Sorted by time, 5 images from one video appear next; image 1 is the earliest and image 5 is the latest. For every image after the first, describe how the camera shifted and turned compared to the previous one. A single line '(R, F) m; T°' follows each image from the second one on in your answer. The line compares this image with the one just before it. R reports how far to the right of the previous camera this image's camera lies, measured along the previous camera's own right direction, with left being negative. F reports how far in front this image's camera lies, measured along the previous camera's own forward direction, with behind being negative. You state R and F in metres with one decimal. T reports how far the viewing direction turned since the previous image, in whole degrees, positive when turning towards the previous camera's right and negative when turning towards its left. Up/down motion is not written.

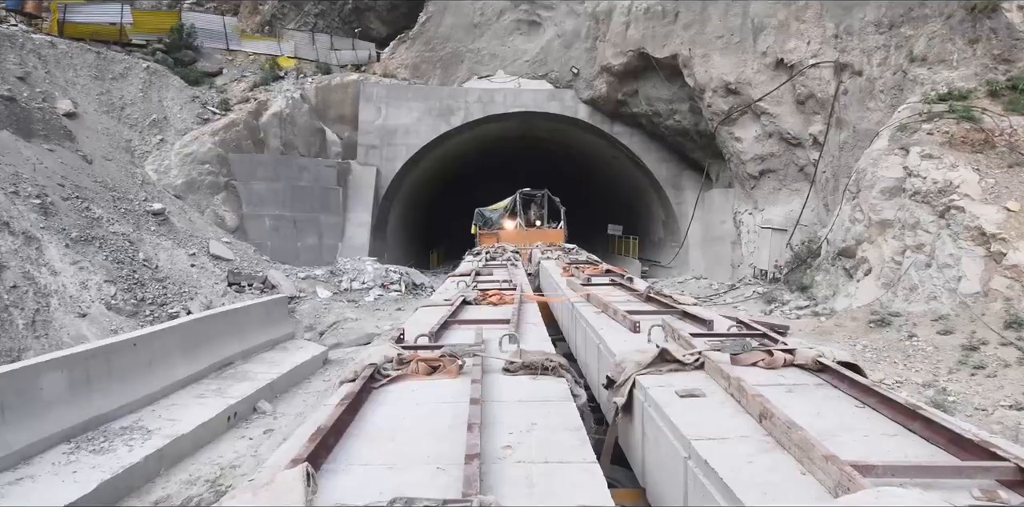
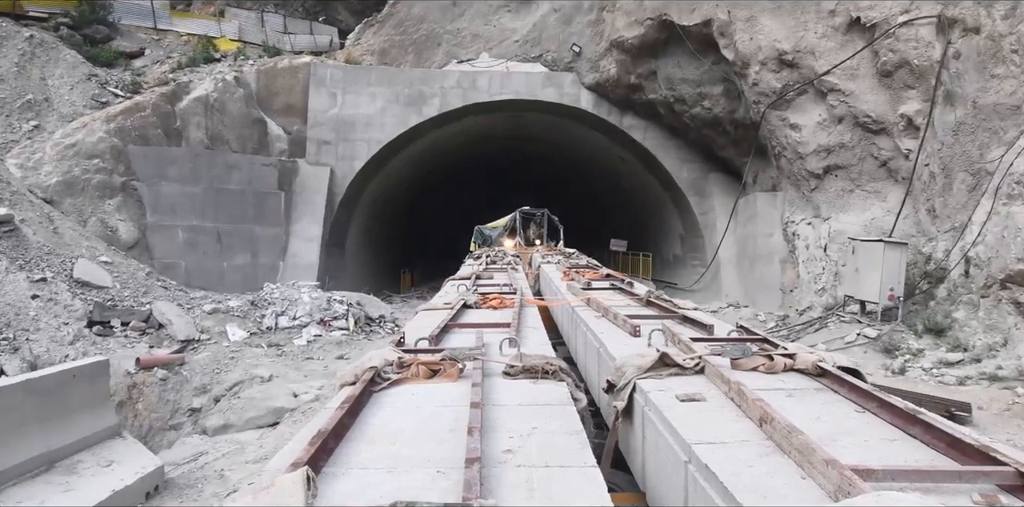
(+0.2, +4.4) m; +3°
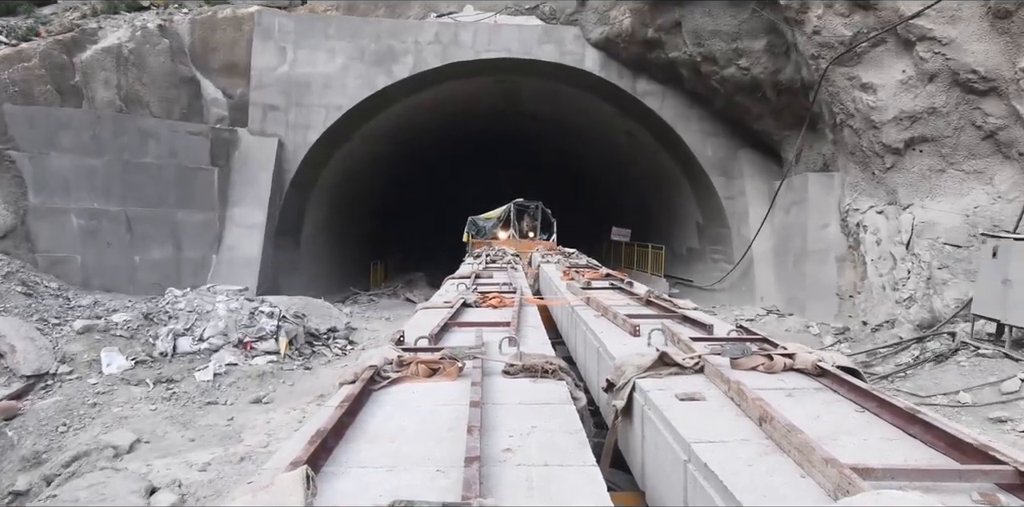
(+0.2, -4.8) m; -3°
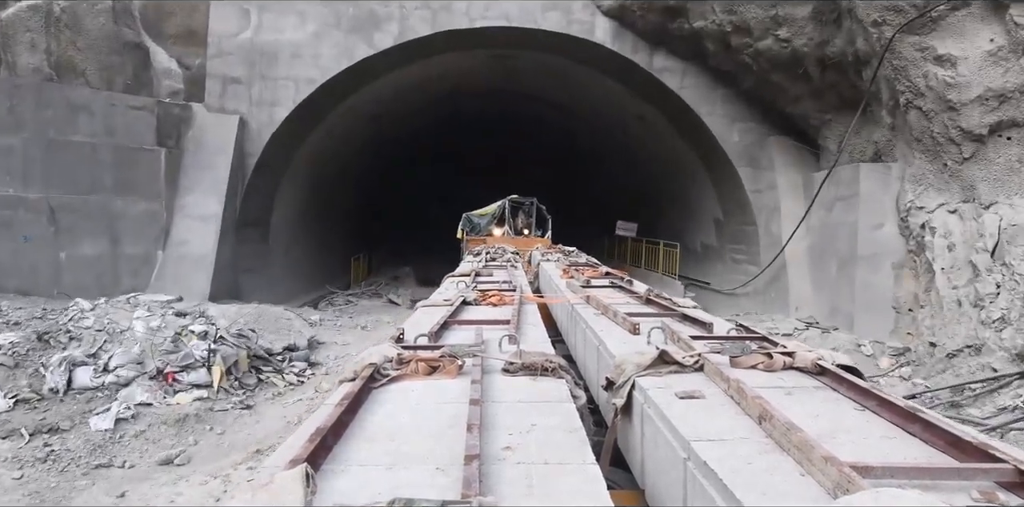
(0.0, +0.3) m; 0°
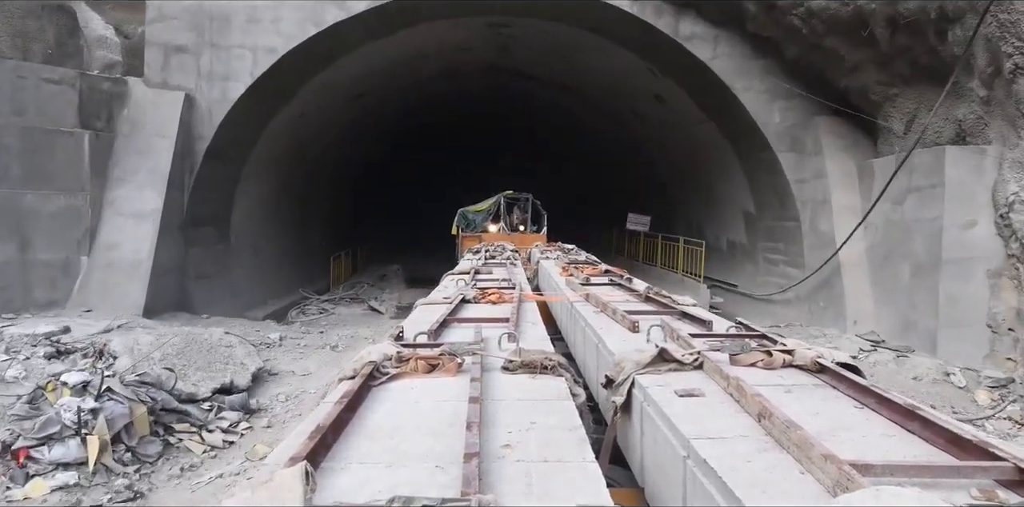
(0.0, +0.3) m; 0°
